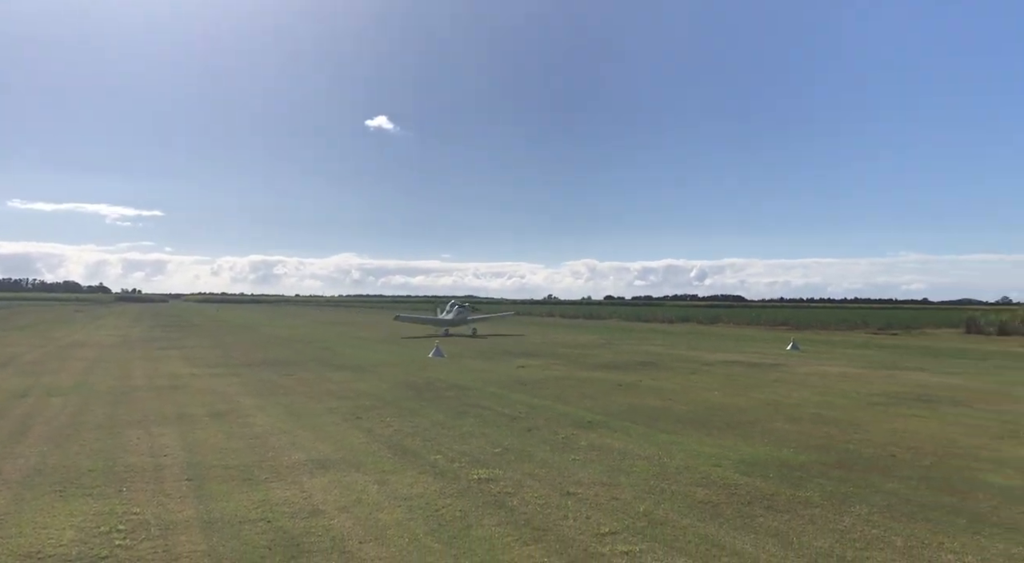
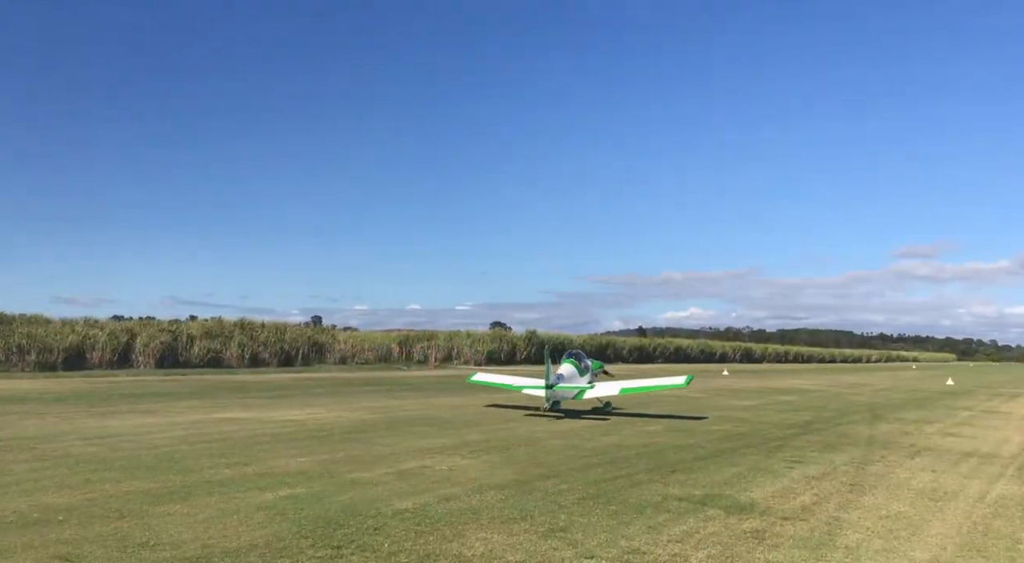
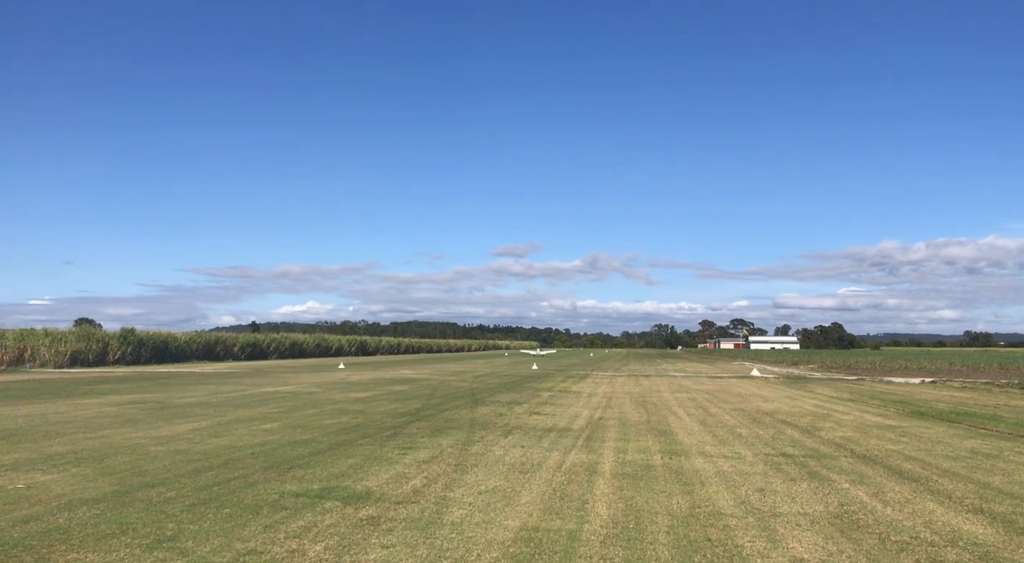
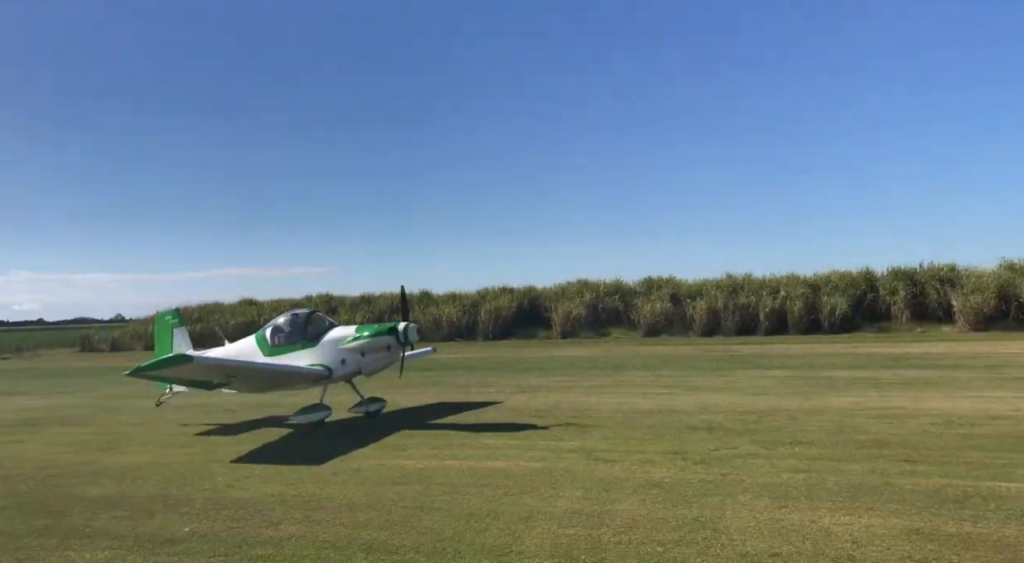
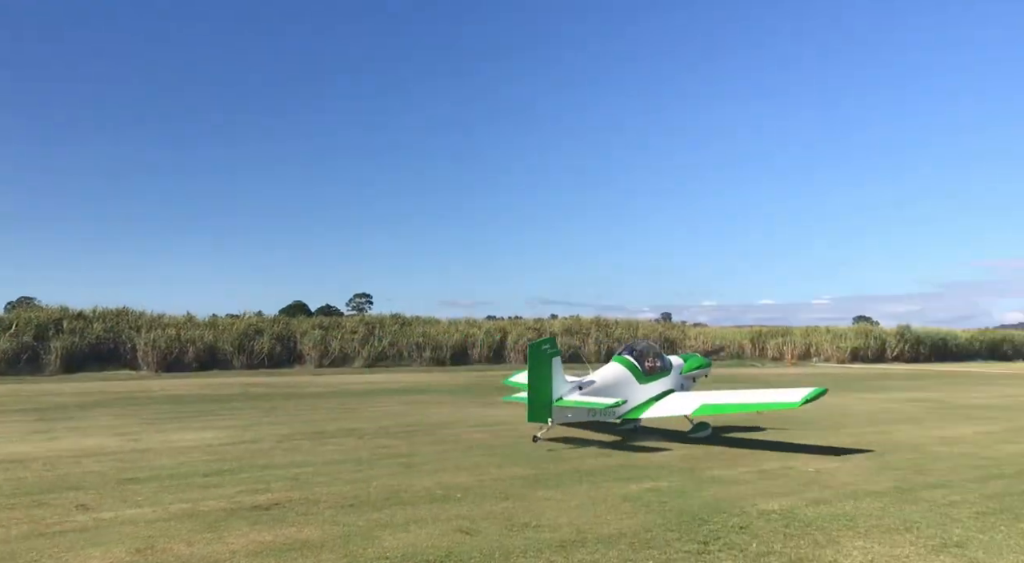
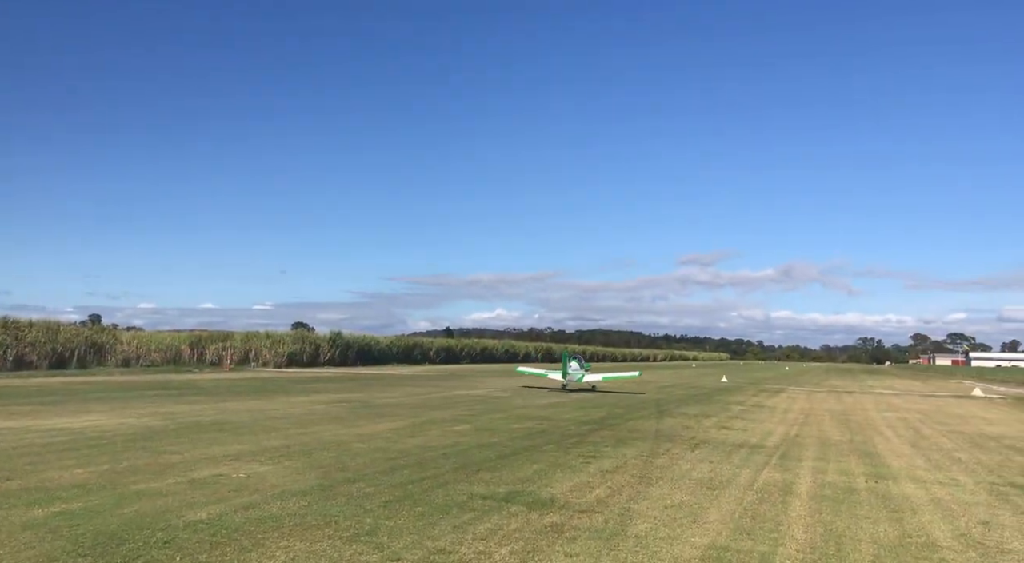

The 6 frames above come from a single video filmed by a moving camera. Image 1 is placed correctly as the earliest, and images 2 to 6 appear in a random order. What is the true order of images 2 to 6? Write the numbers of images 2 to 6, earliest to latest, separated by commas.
4, 5, 2, 6, 3
